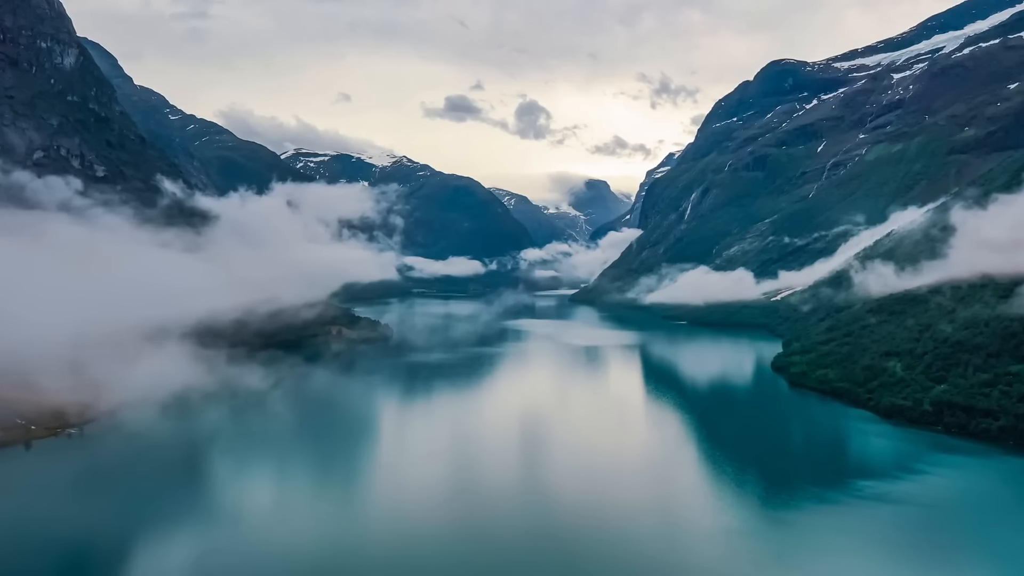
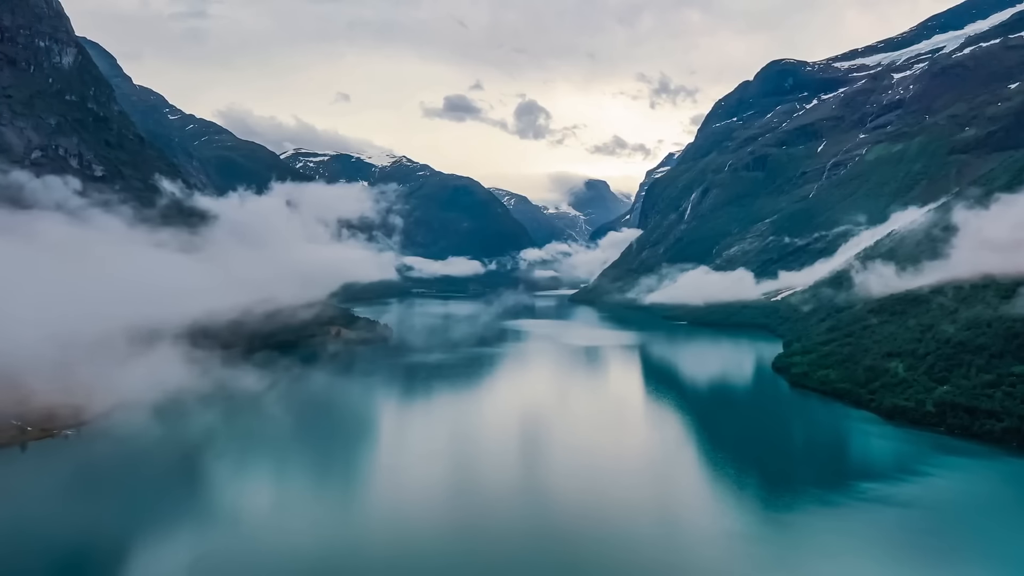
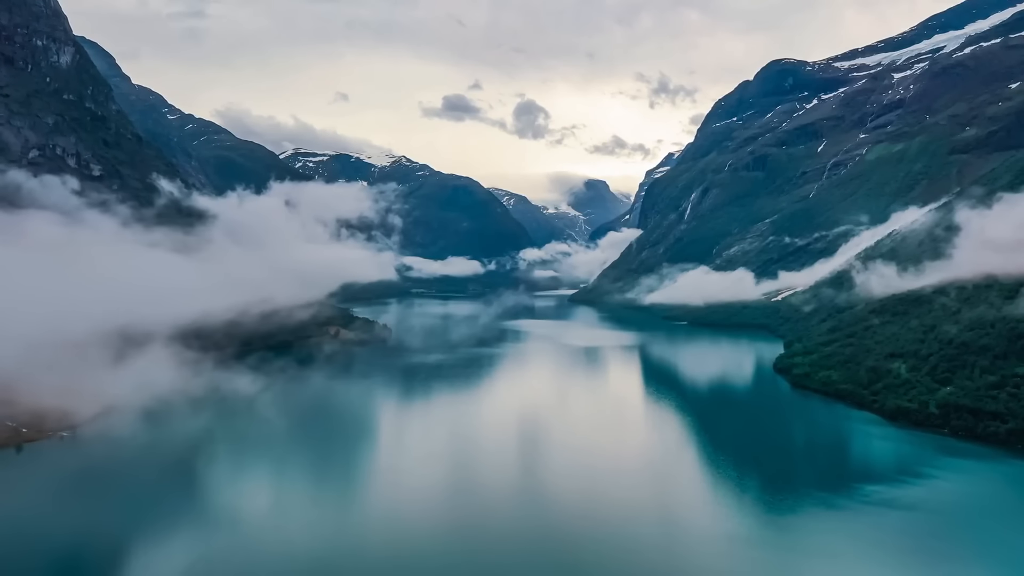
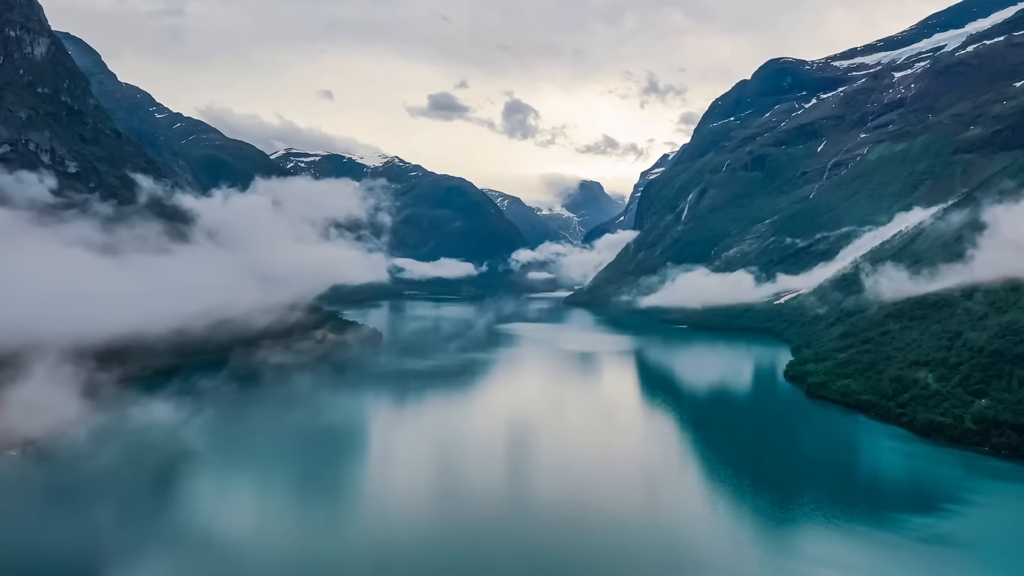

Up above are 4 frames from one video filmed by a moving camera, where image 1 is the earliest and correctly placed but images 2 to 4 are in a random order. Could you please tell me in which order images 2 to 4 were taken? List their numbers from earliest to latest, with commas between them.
2, 3, 4
